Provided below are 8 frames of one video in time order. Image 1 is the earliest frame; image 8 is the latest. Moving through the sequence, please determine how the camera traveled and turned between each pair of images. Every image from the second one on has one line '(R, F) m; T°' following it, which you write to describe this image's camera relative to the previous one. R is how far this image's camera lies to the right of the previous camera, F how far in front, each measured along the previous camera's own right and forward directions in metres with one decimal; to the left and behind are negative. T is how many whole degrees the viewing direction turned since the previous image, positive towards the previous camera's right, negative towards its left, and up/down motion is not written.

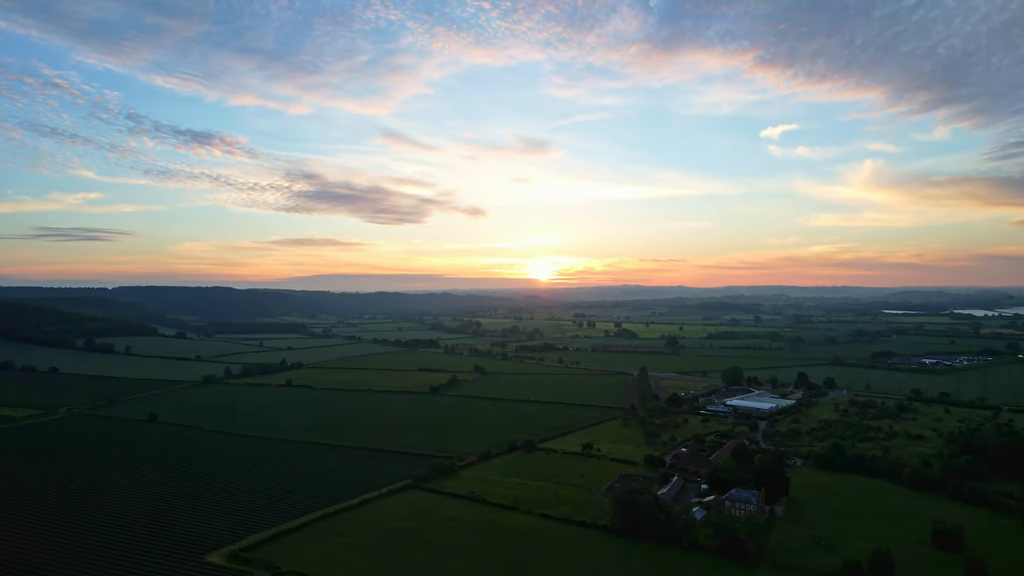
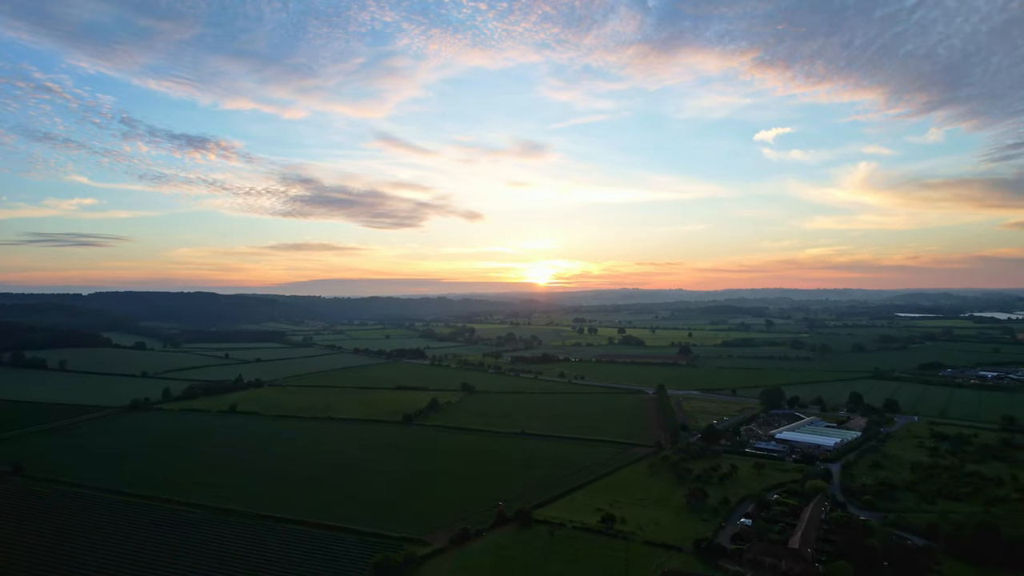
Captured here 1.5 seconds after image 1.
(+0.5, +10.0) m; 0°
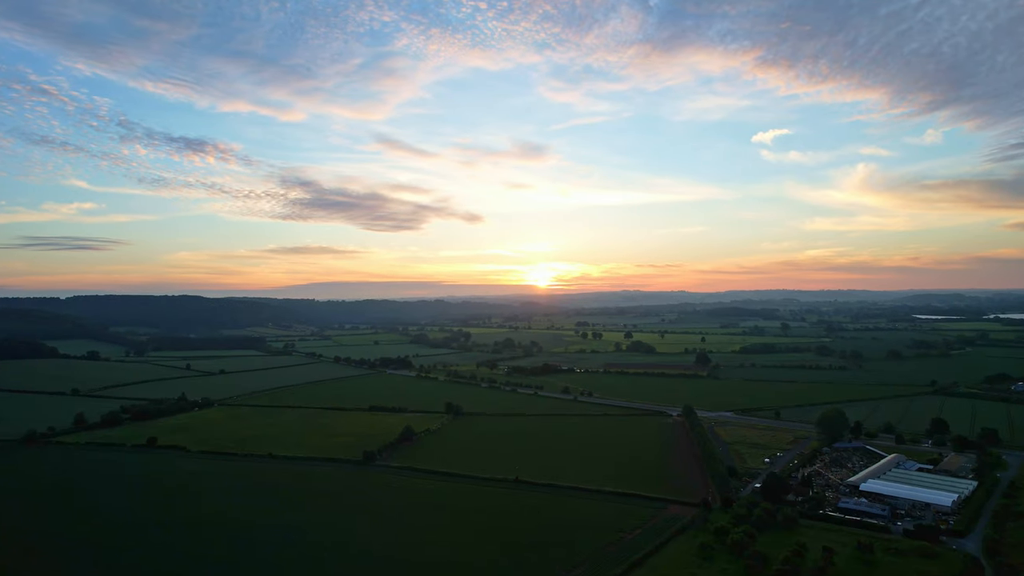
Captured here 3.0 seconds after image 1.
(+0.5, +9.8) m; 0°
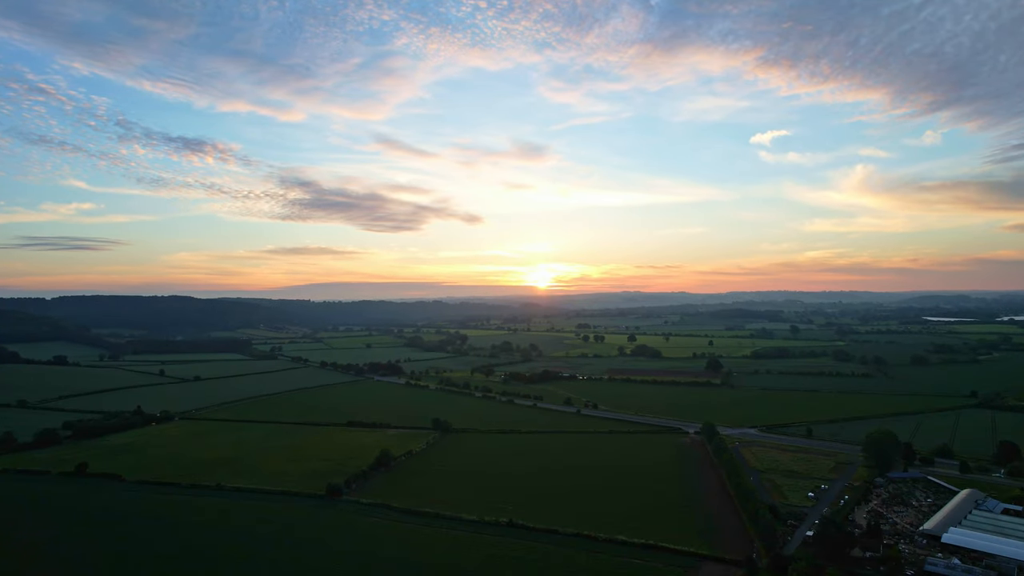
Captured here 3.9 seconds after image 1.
(+0.3, +5.6) m; 0°
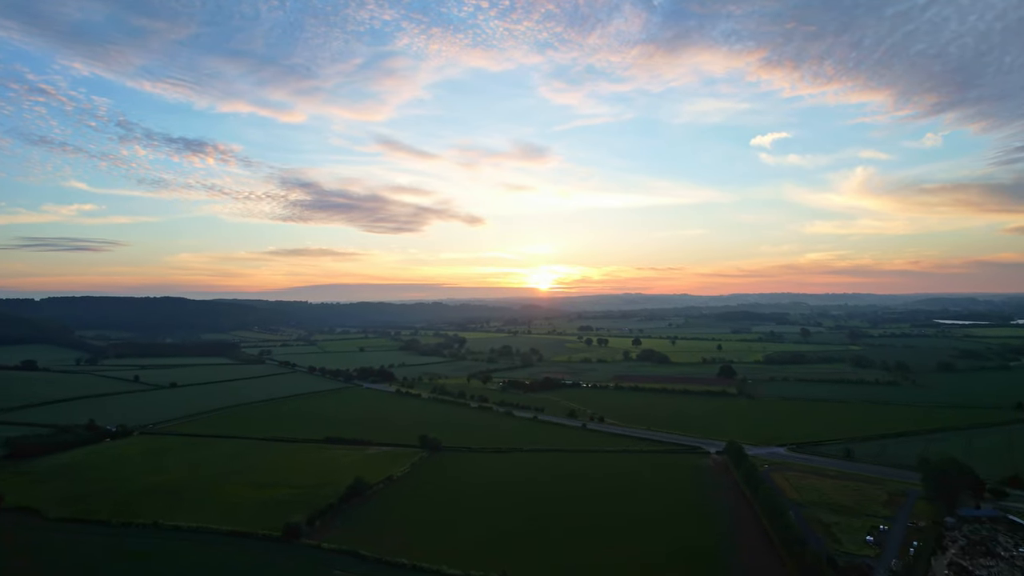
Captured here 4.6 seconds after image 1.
(+0.3, +4.9) m; 0°
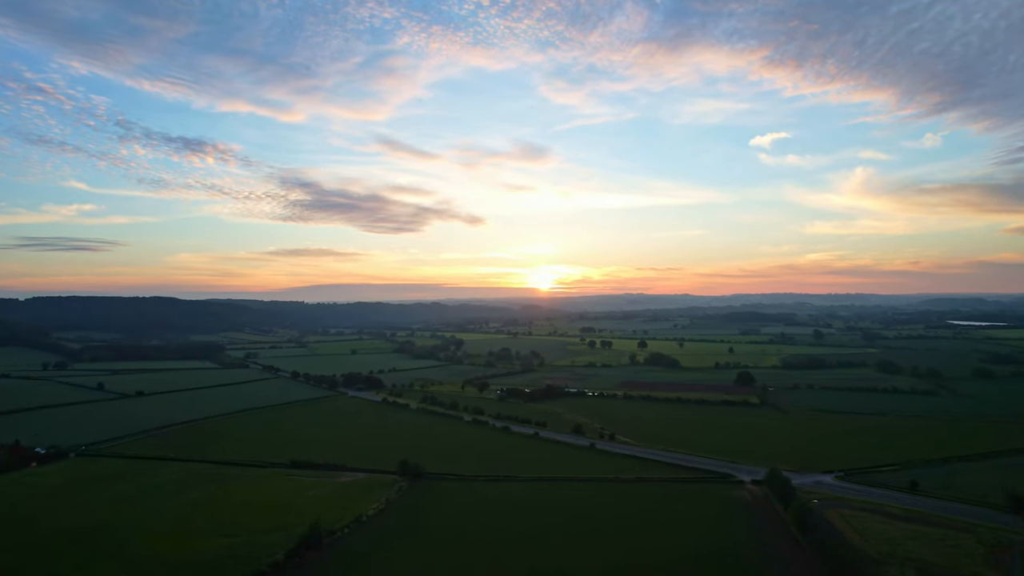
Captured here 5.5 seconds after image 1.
(+0.2, +5.9) m; 0°
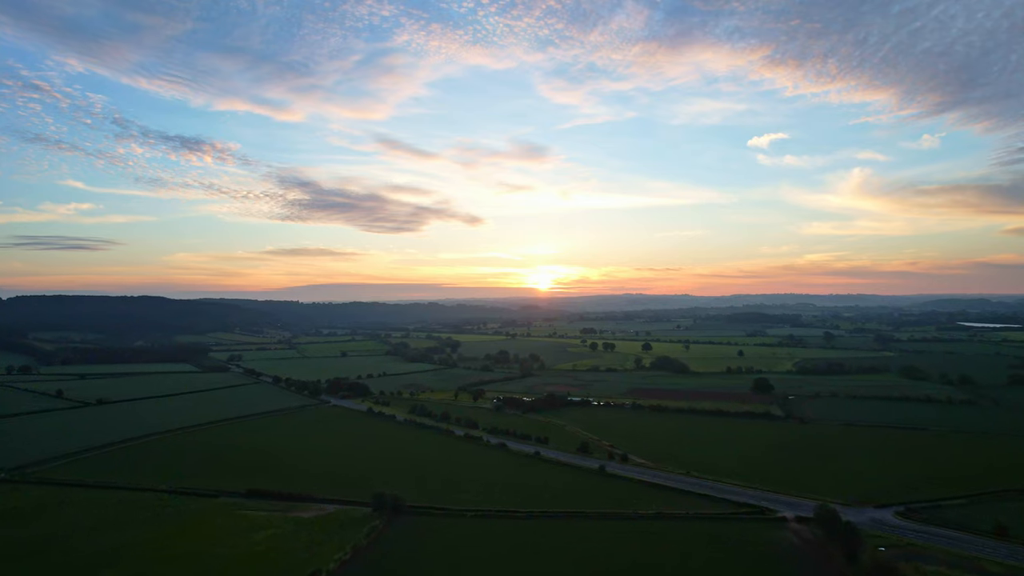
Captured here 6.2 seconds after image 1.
(+0.1, +5.3) m; 0°
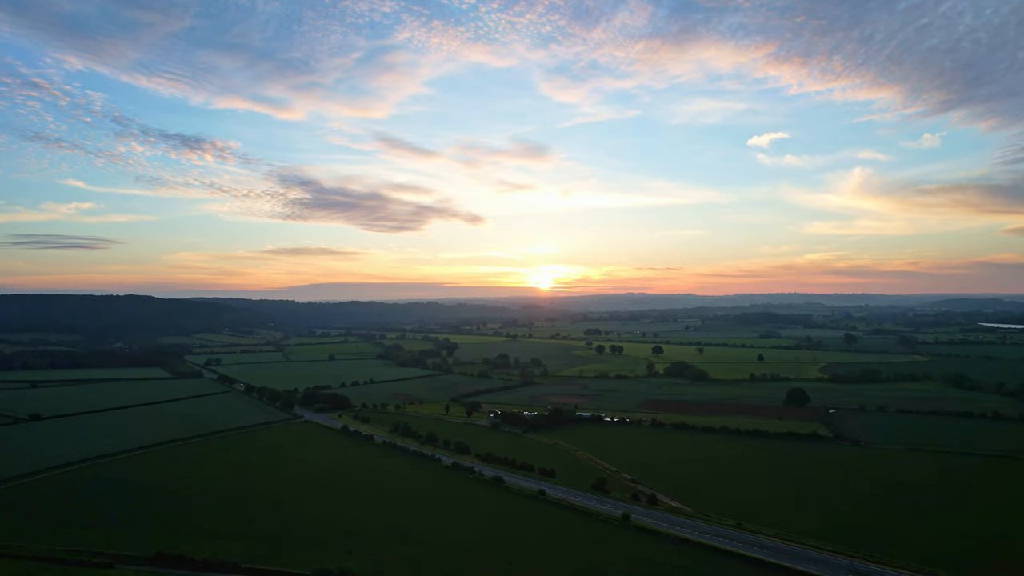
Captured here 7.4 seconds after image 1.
(+0.1, +7.5) m; 0°
